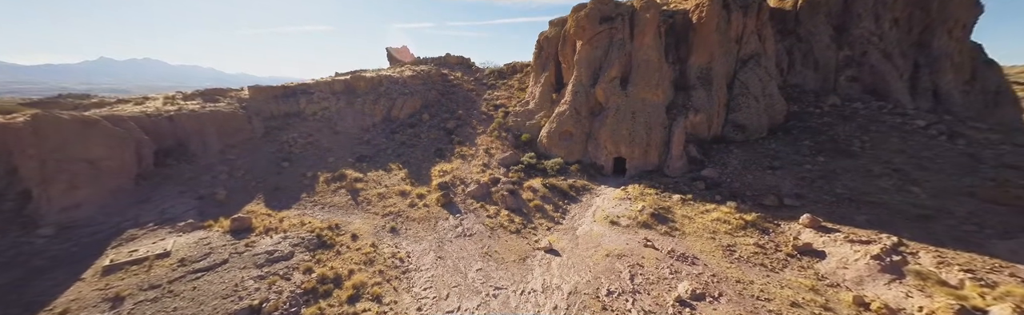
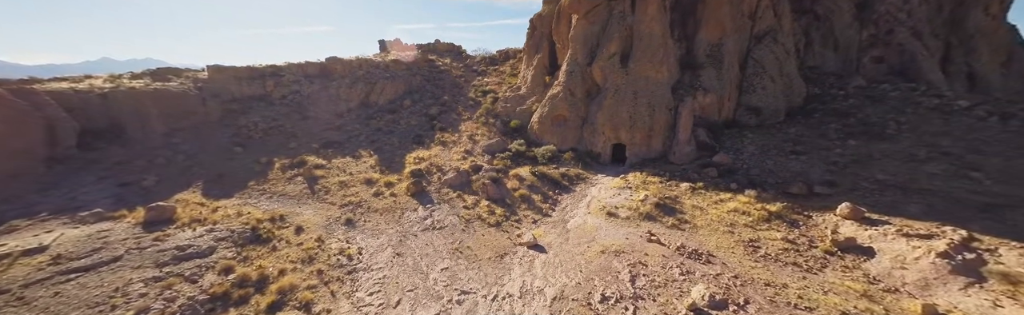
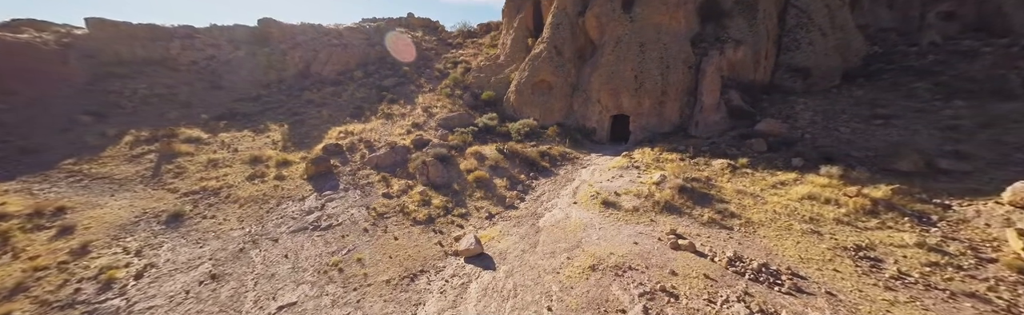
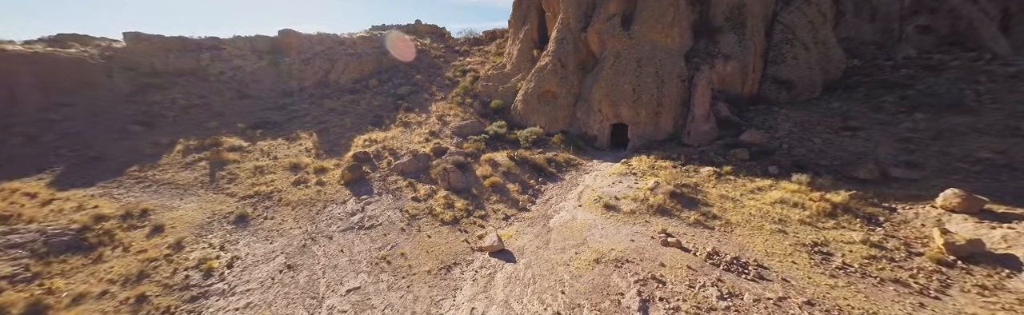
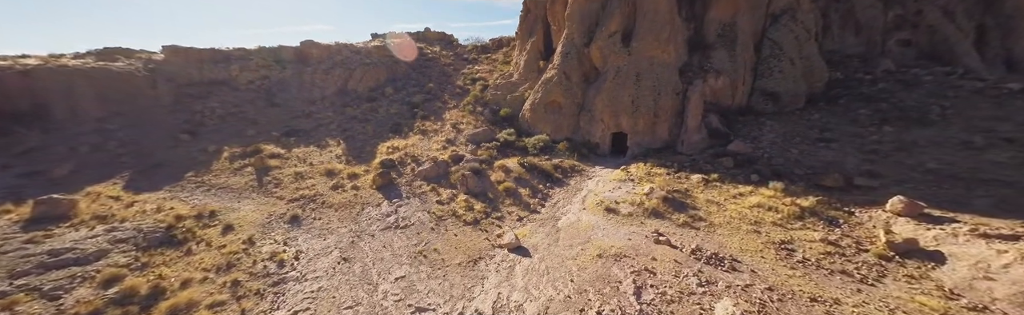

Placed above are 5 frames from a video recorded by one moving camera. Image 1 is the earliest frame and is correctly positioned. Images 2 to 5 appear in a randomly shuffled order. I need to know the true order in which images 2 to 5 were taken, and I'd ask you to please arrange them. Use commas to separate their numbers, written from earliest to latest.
2, 5, 4, 3
